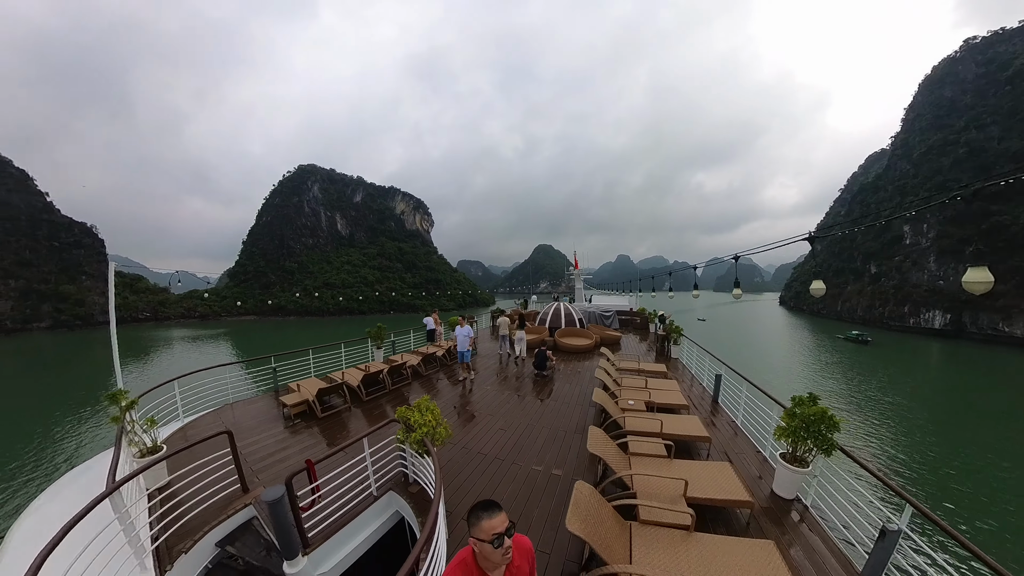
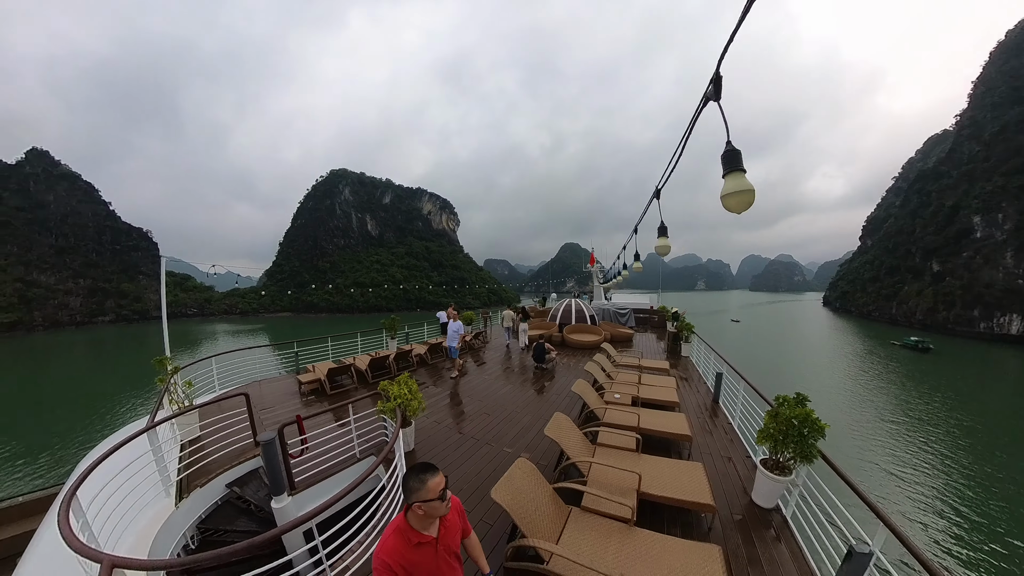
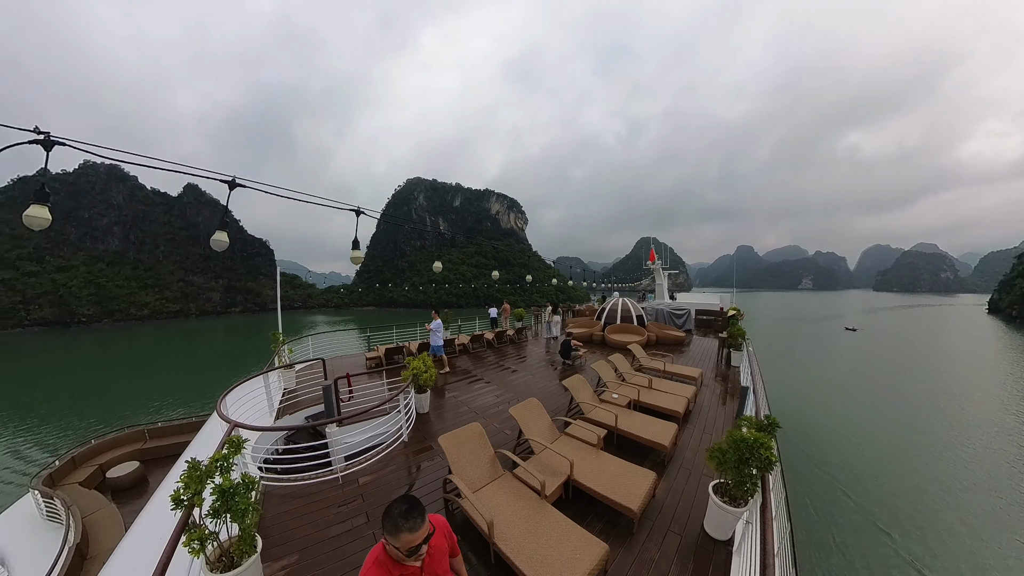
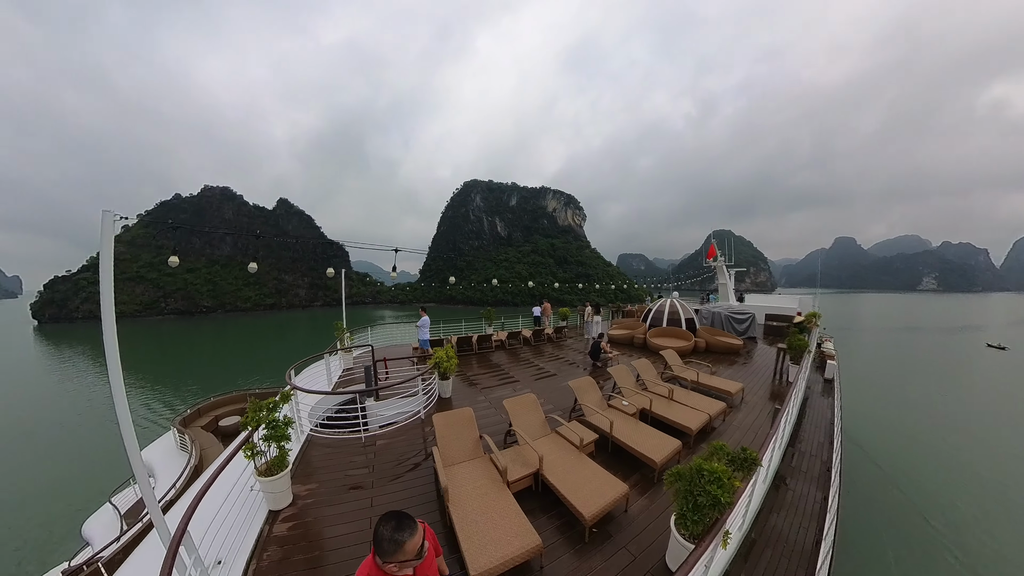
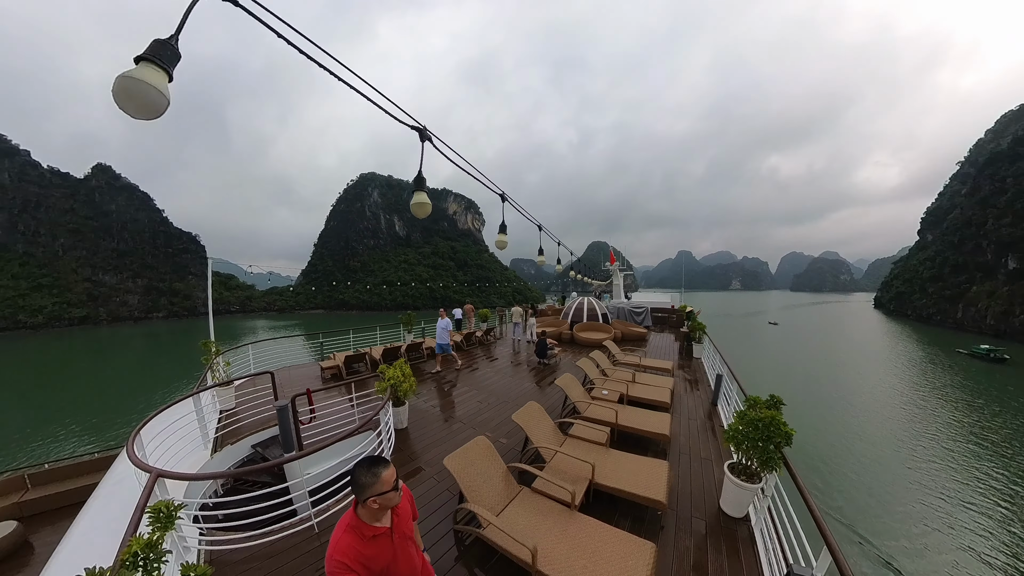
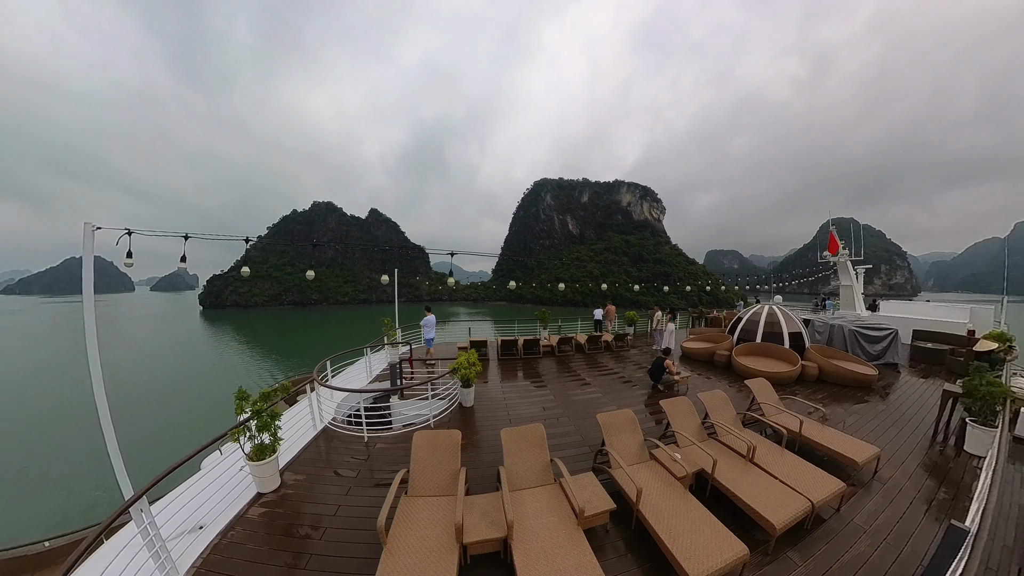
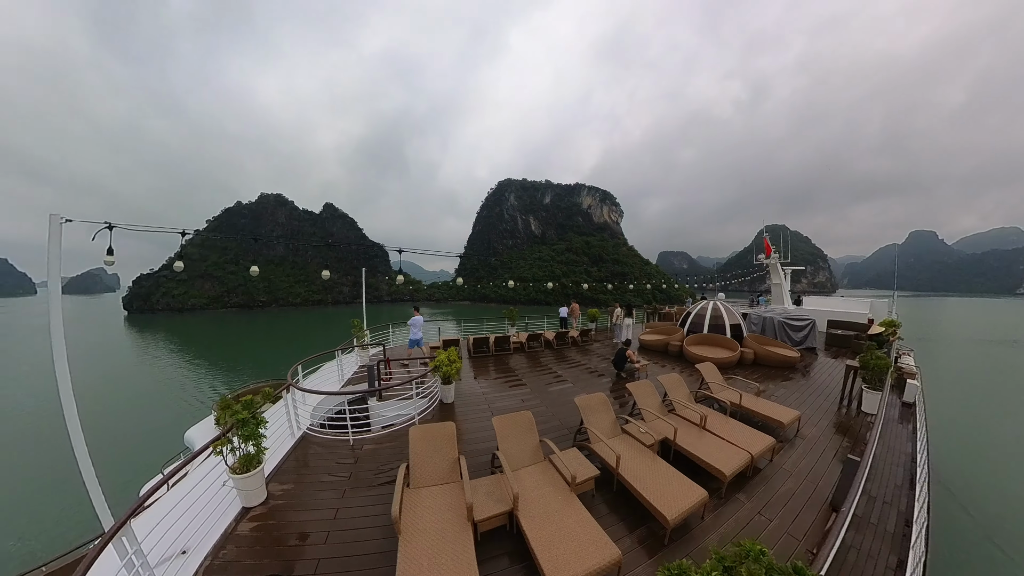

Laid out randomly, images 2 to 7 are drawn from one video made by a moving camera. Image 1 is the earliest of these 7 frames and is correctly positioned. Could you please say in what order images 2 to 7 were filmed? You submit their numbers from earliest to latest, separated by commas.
2, 5, 3, 4, 7, 6
